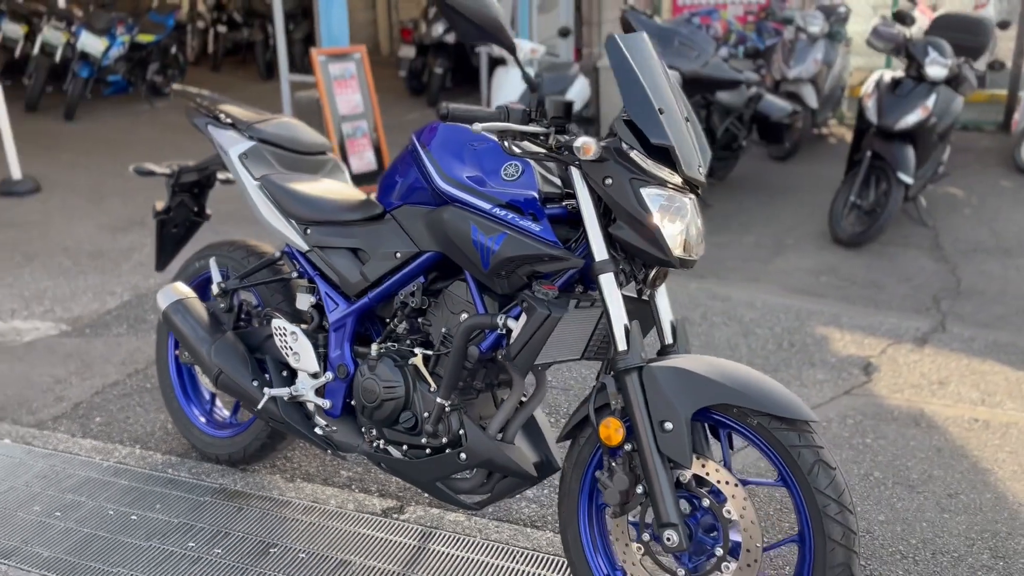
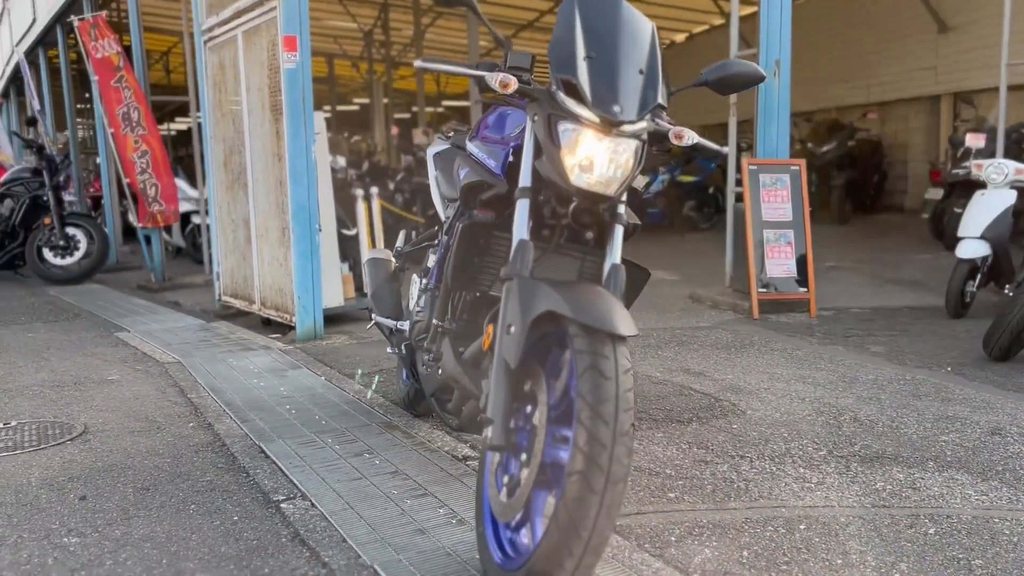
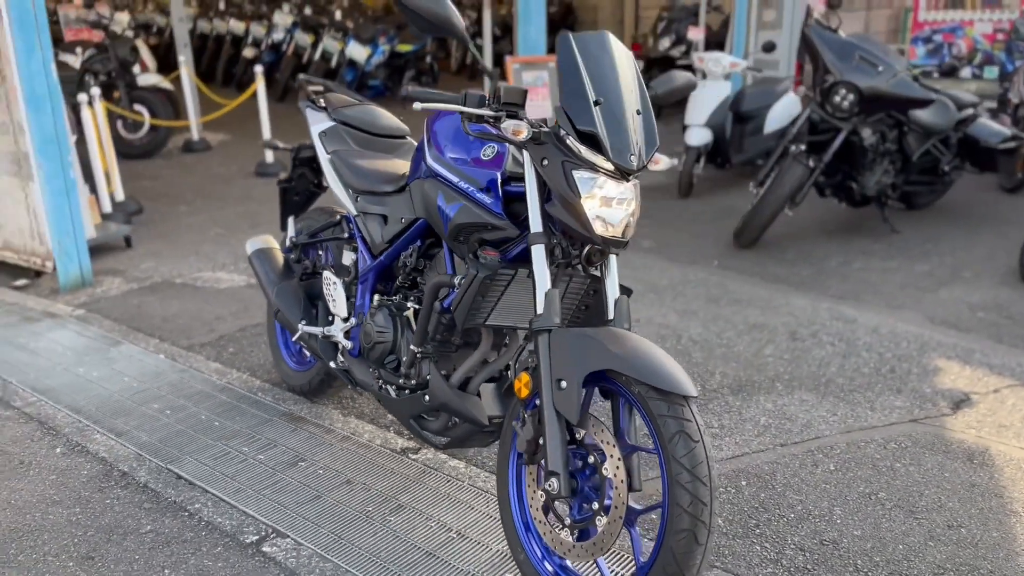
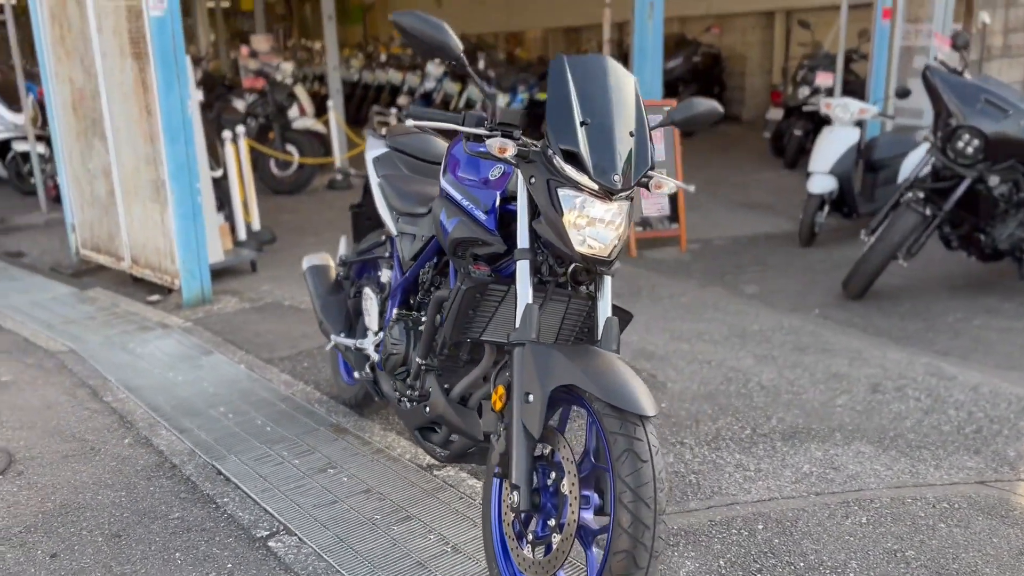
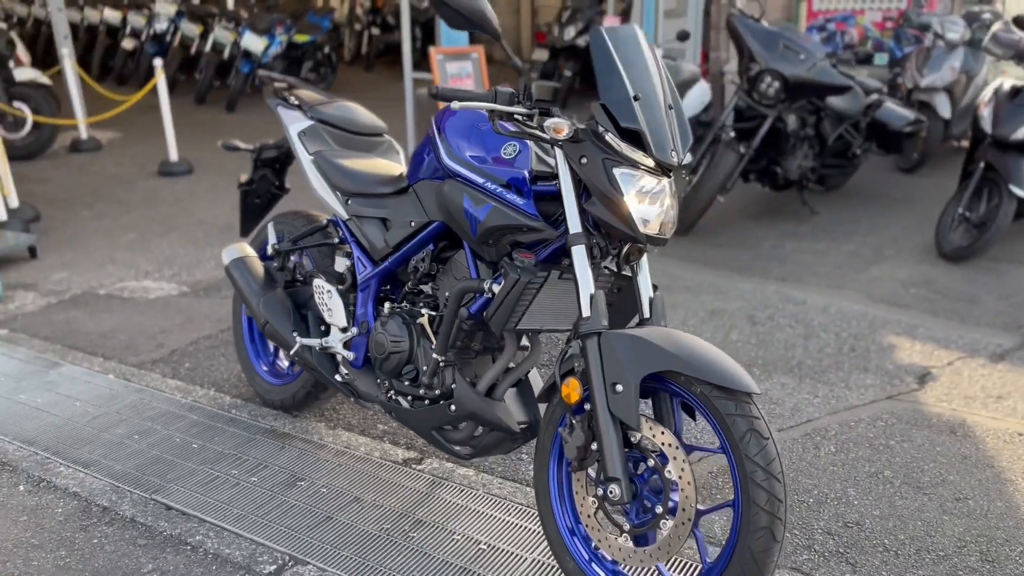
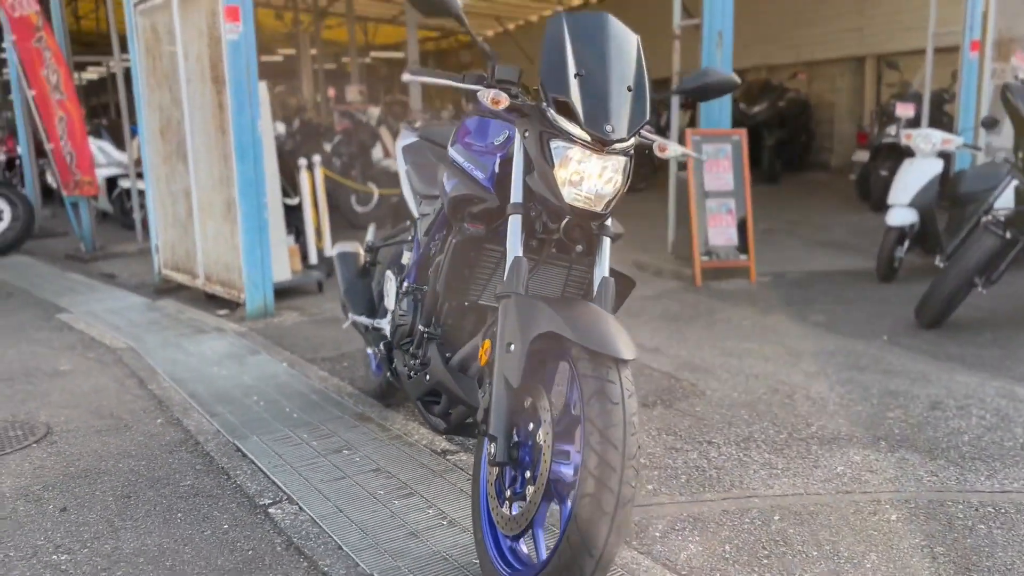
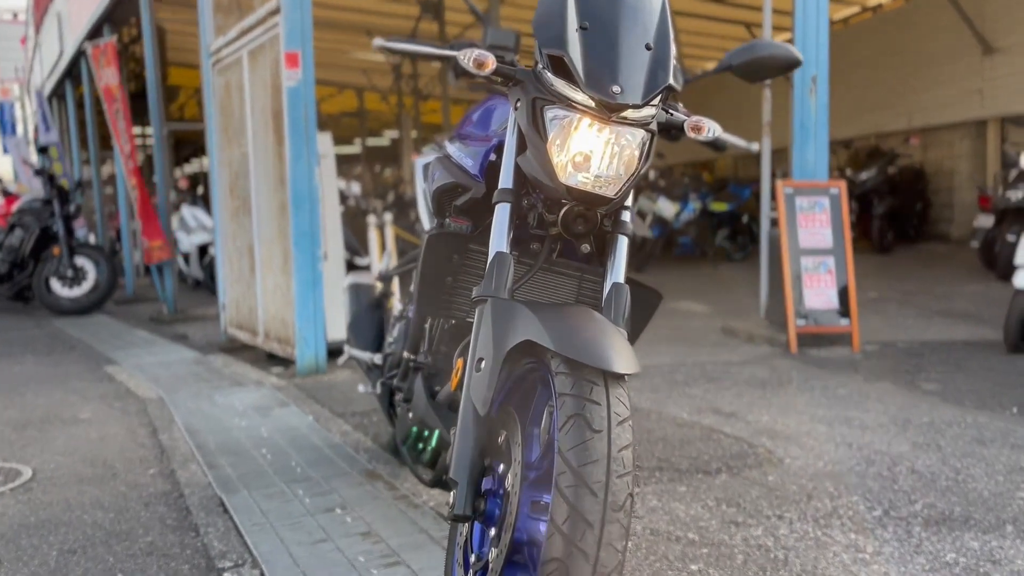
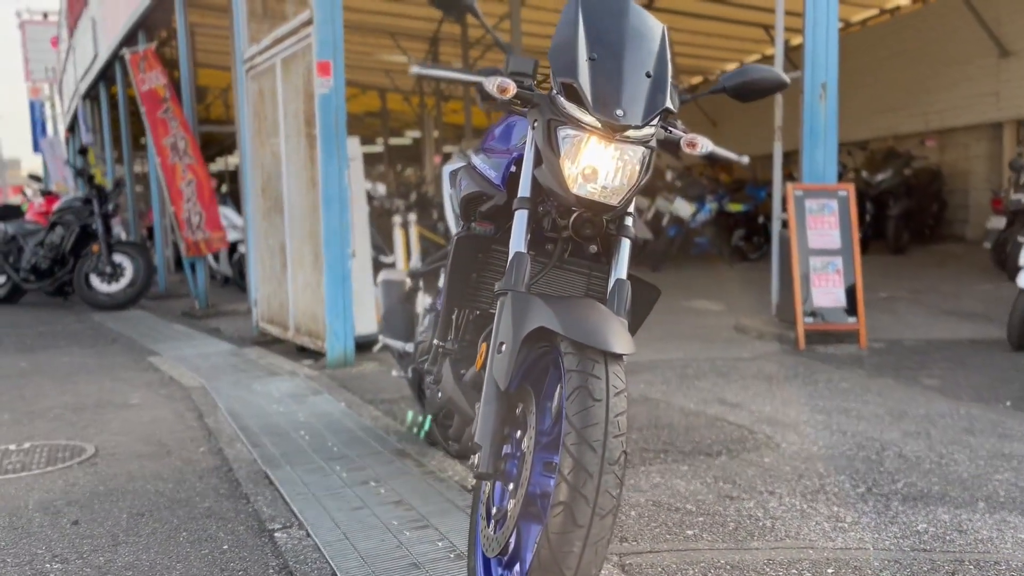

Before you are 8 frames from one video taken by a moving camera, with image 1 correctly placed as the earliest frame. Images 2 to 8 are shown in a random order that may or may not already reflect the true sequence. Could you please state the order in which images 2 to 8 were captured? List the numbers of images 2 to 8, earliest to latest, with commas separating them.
5, 3, 4, 6, 2, 8, 7
